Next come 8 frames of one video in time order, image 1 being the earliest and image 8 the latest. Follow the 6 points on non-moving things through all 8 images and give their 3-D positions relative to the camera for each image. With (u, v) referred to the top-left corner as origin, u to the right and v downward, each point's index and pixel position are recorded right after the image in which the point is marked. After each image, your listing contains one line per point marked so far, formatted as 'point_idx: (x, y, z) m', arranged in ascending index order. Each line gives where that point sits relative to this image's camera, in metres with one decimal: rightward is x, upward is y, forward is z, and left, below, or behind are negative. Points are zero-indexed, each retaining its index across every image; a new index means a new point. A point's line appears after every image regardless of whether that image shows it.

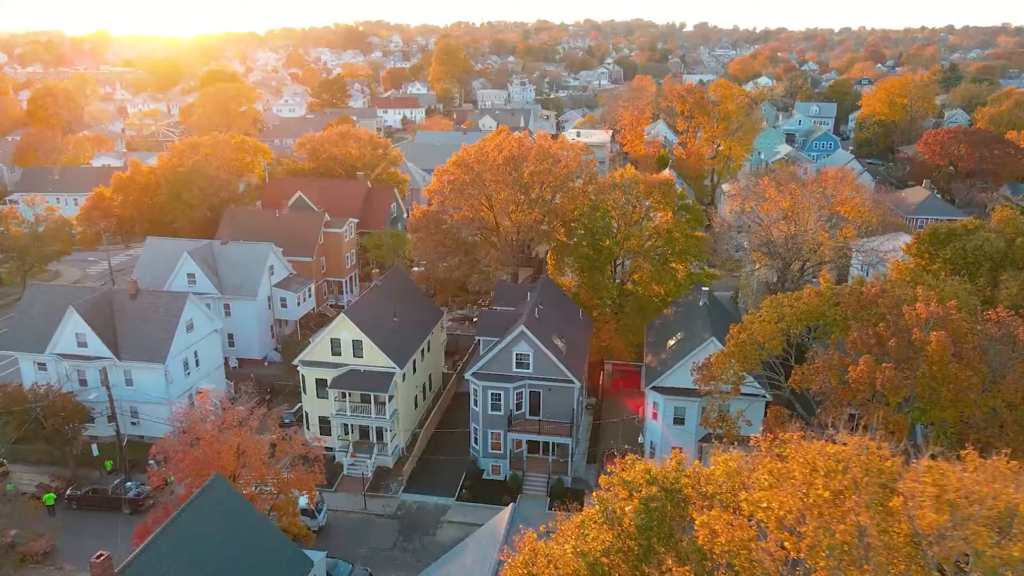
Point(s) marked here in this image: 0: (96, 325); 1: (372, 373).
0: (-10.9, -1.0, +19.4) m
1: (-3.5, -2.1, +18.5) m
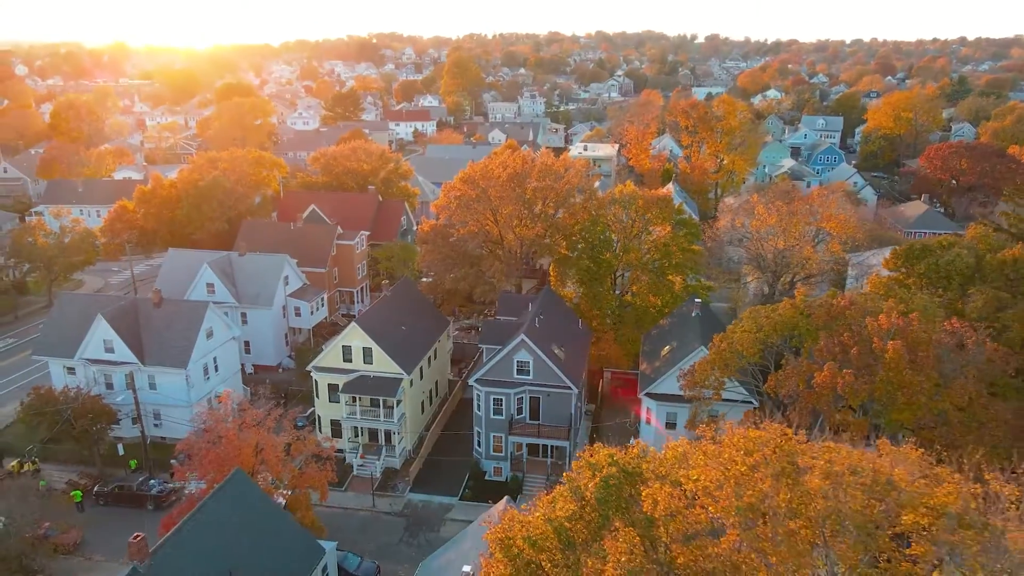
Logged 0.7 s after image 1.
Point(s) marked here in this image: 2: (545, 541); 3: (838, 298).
0: (-10.9, -1.2, +20.6) m
1: (-3.5, -2.4, +19.6) m
2: (+0.1, -2.1, +6.5) m
3: (+6.0, -0.2, +13.6) m
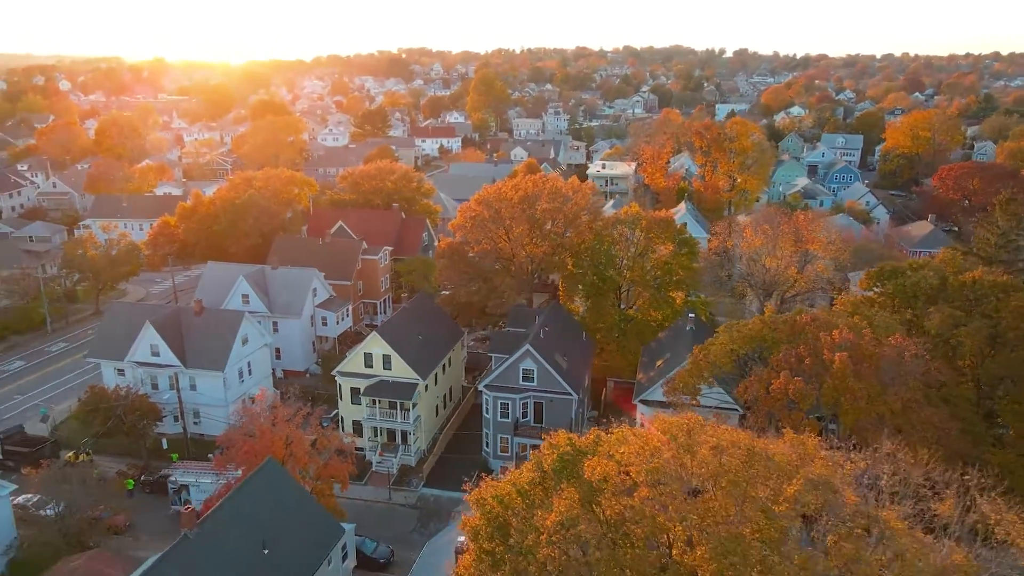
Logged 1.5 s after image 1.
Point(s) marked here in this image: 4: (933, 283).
0: (-10.7, -1.5, +22.8) m
1: (-3.3, -2.8, +21.5) m
2: (-0.2, -2.3, +8.2) m
3: (+6.0, -0.6, +15.2) m
4: (+9.9, +0.2, +17.2) m
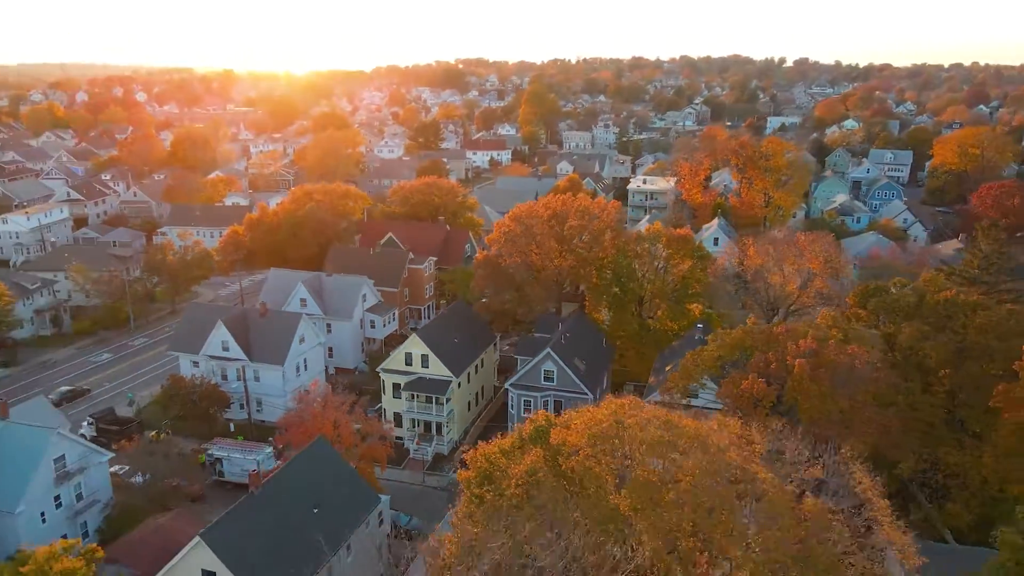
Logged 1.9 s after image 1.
0: (-9.8, -1.6, +26.0) m
1: (-2.6, -3.0, +24.3) m
2: (-0.3, -2.5, +10.8) m
3: (+6.3, -0.9, +17.4) m
4: (+10.3, -0.3, +19.0) m
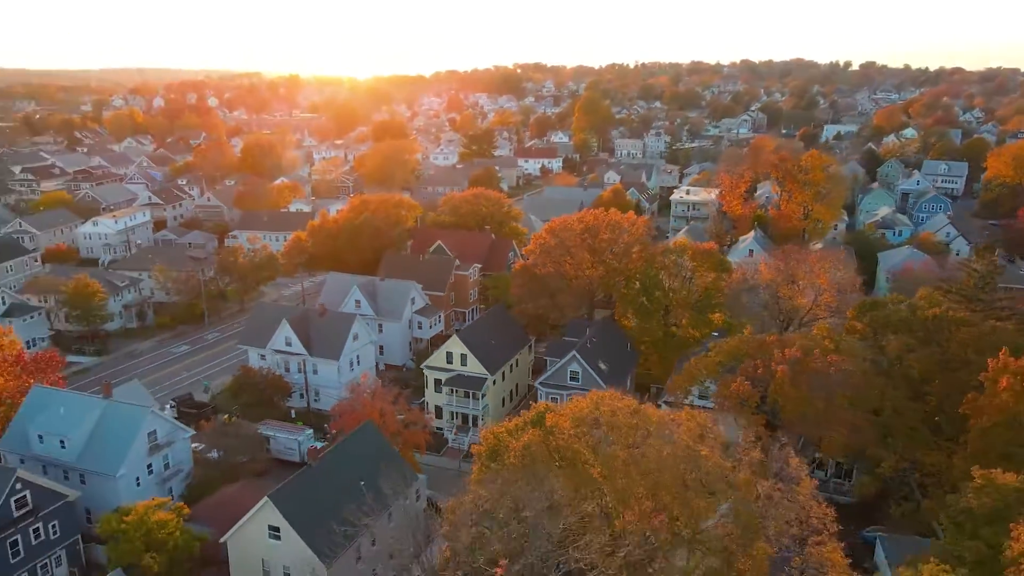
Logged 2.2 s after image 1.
0: (-8.5, -1.7, +29.3) m
1: (-1.5, -3.2, +27.0) m
2: (-0.3, -2.7, +13.4) m
3: (+6.9, -1.3, +19.4) m
4: (+11.1, -0.8, +20.8) m
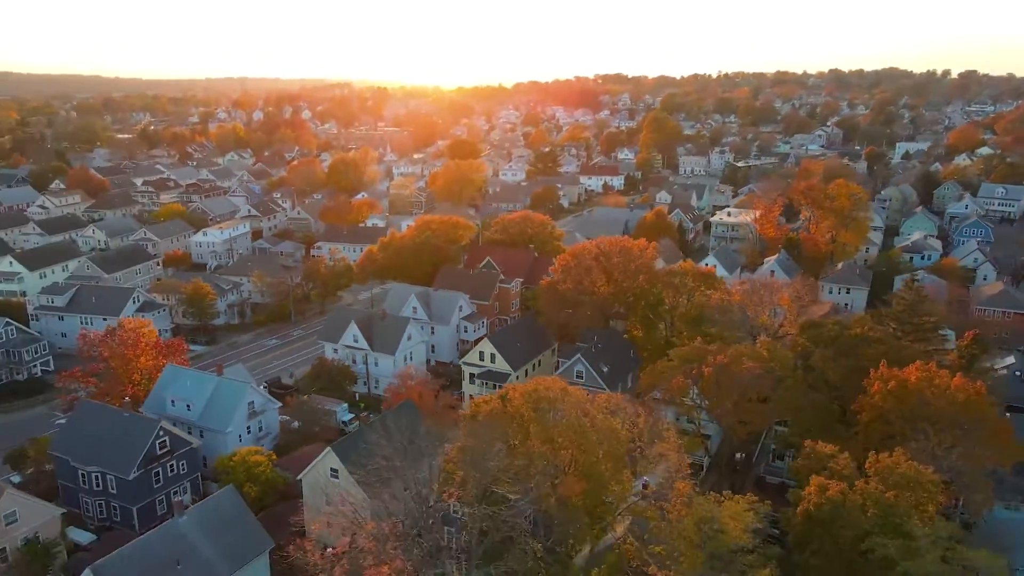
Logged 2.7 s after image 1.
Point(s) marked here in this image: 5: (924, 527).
0: (-7.3, -2.1, +36.3) m
1: (-0.6, -3.8, +33.2) m
2: (-0.8, -3.1, +19.6) m
3: (+7.0, -2.0, +24.9) m
4: (+11.2, -1.6, +25.8) m
5: (+8.3, -4.8, +14.8) m
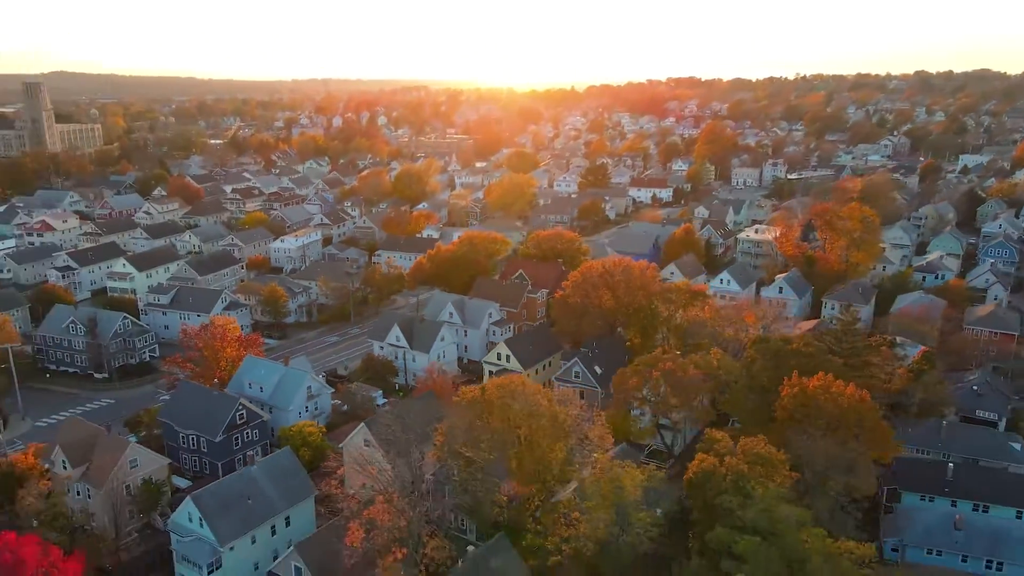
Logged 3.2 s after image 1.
0: (-6.3, -2.6, +43.5) m
1: (0.0, -4.5, +39.8) m
2: (-1.5, -3.8, +26.3) m
3: (+6.8, -2.9, +30.7) m
4: (+11.1, -2.5, +31.2) m
5: (+7.1, -5.6, +20.5) m
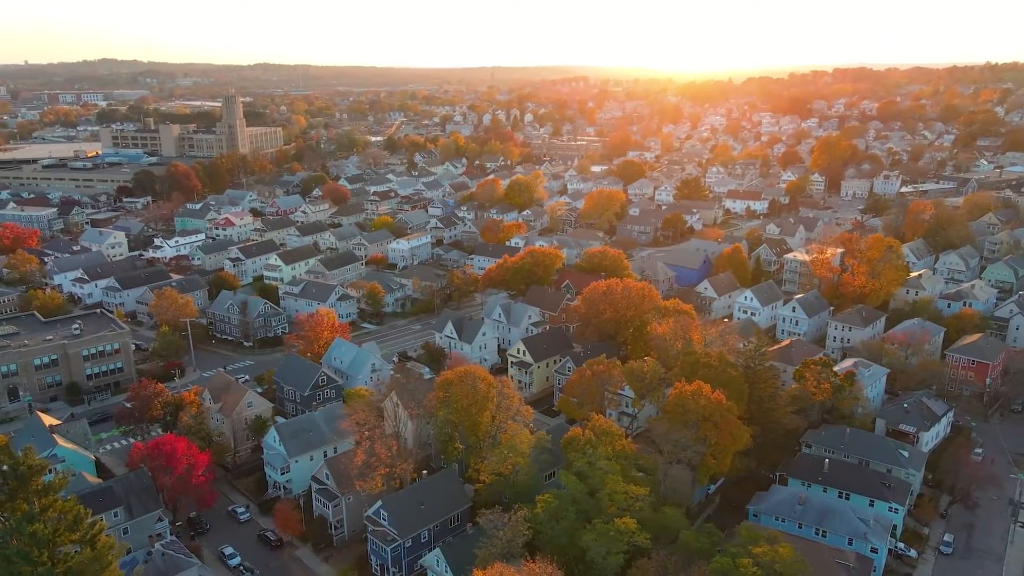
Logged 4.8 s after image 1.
0: (-4.2, -3.0, +56.9) m
1: (+1.1, -5.2, +52.0) m
2: (-3.3, -4.6, +39.1) m
3: (+5.8, -4.1, +41.6) m
4: (+10.2, -4.0, +41.2) m
5: (+3.8, -7.1, +31.7) m
